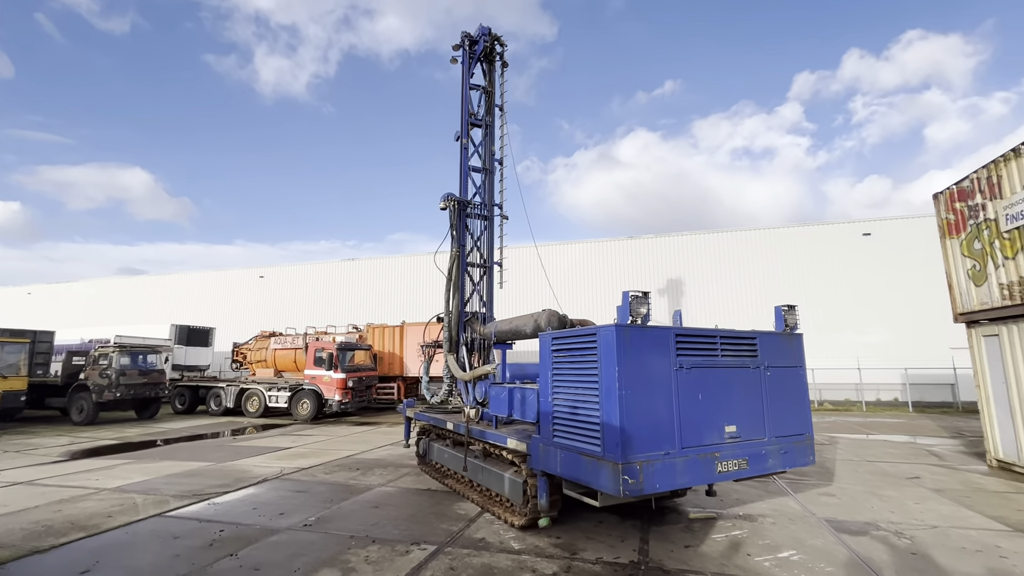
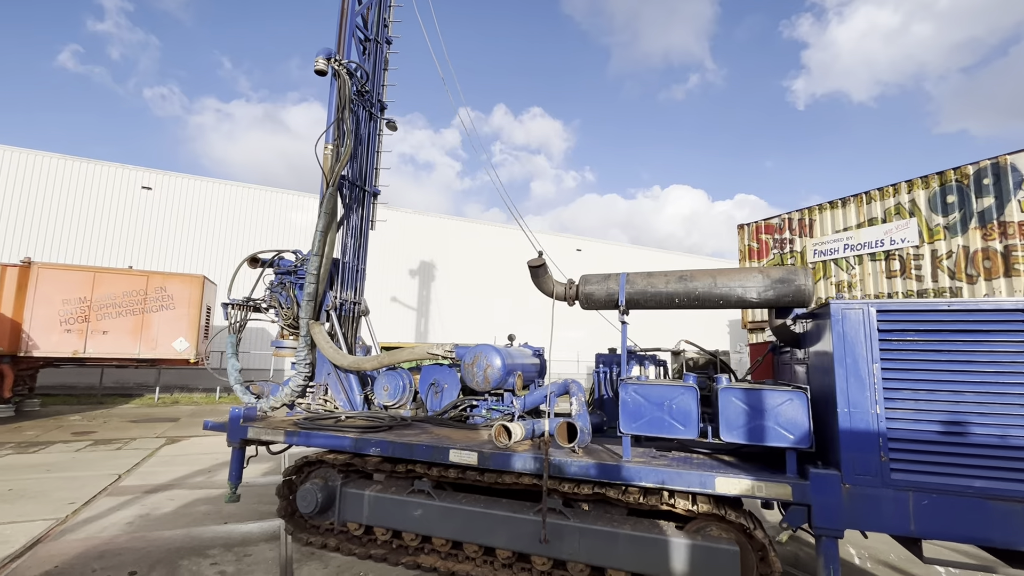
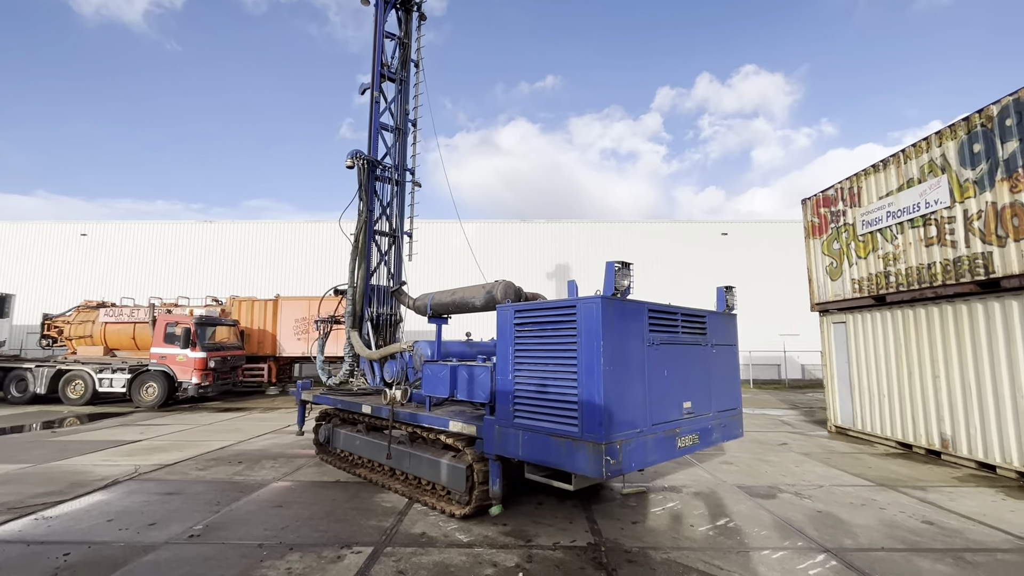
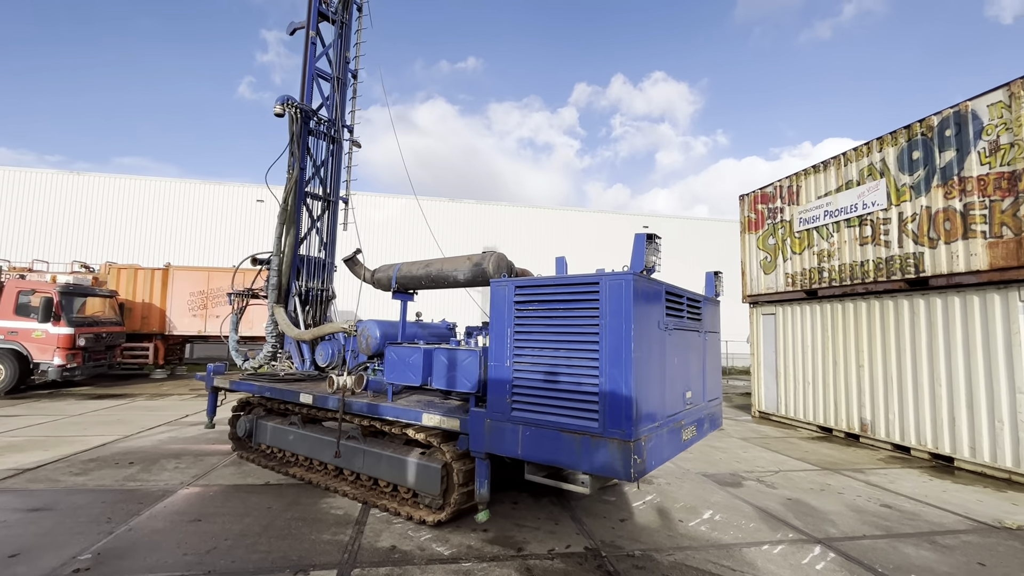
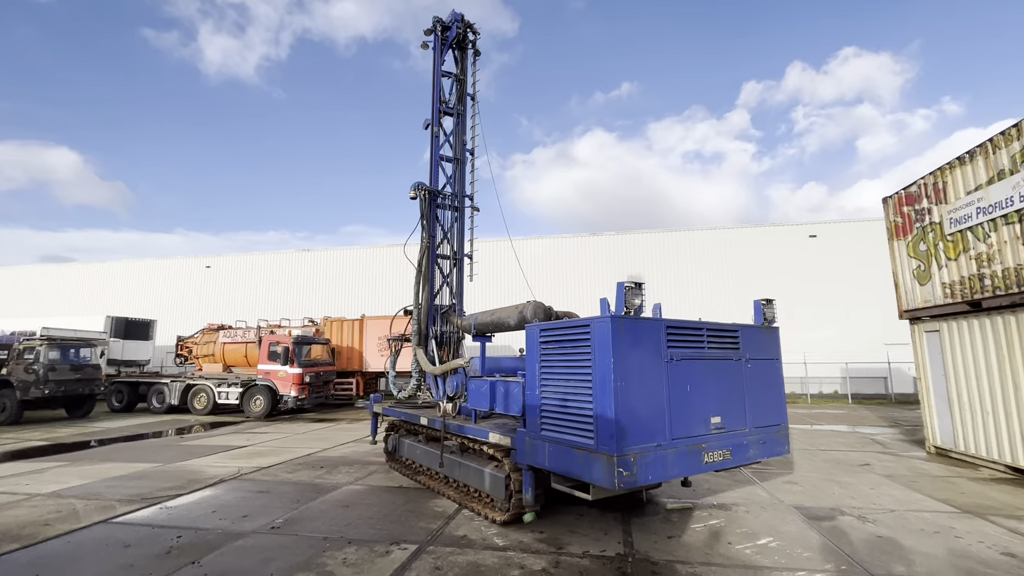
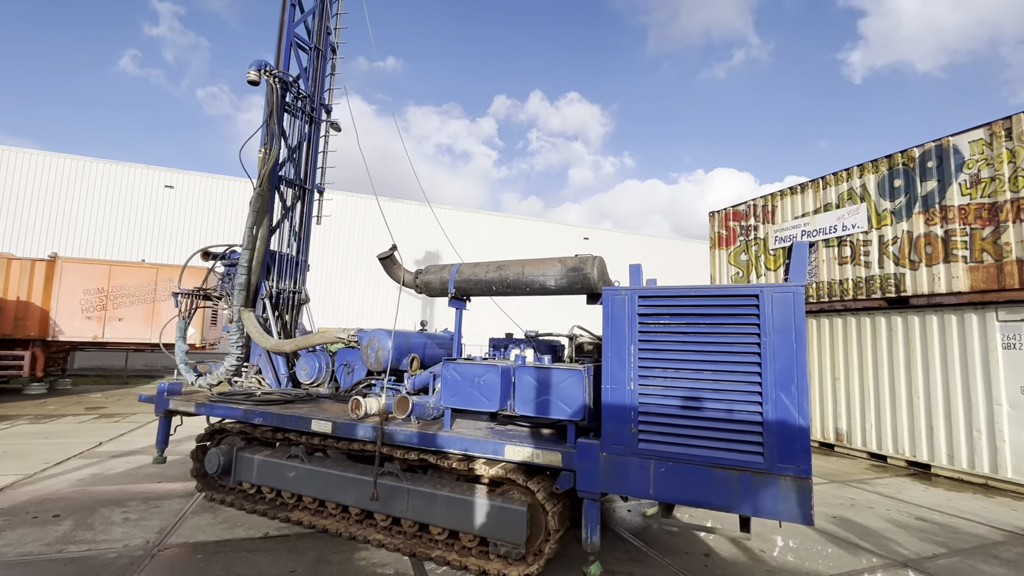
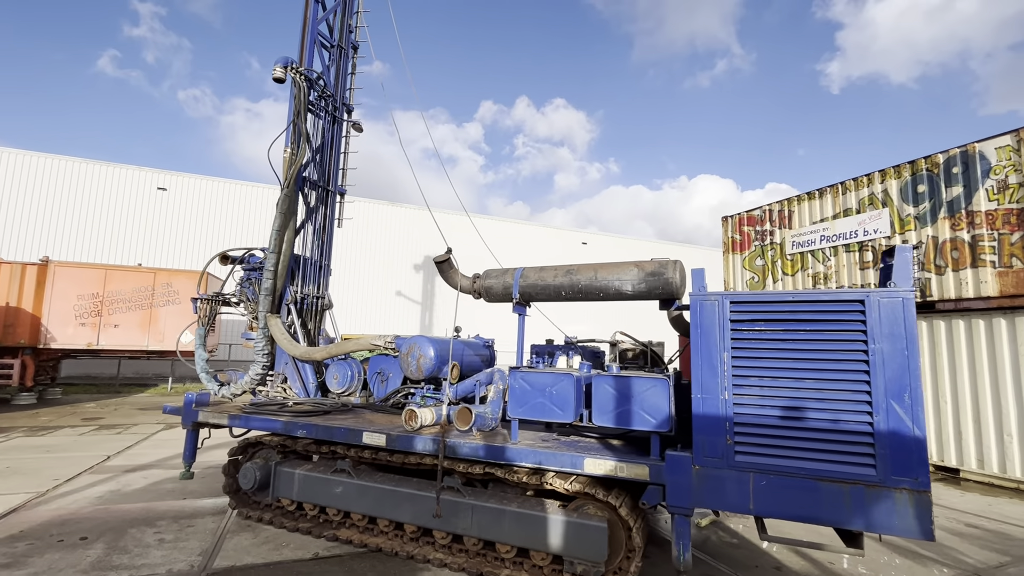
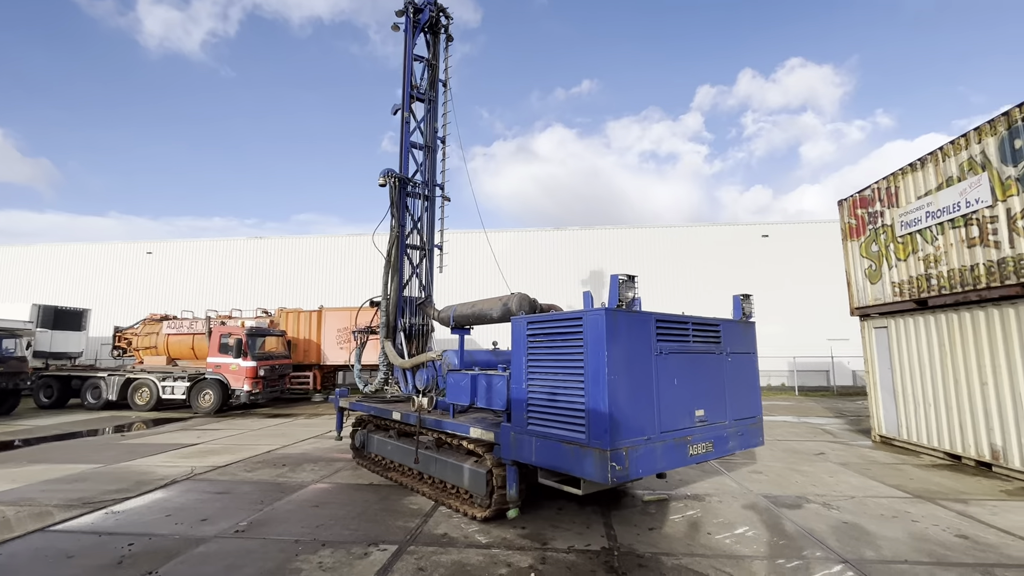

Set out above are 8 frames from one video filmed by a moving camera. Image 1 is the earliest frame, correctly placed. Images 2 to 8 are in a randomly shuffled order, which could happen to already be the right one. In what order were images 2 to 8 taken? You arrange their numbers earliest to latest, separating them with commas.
5, 8, 3, 4, 6, 7, 2
